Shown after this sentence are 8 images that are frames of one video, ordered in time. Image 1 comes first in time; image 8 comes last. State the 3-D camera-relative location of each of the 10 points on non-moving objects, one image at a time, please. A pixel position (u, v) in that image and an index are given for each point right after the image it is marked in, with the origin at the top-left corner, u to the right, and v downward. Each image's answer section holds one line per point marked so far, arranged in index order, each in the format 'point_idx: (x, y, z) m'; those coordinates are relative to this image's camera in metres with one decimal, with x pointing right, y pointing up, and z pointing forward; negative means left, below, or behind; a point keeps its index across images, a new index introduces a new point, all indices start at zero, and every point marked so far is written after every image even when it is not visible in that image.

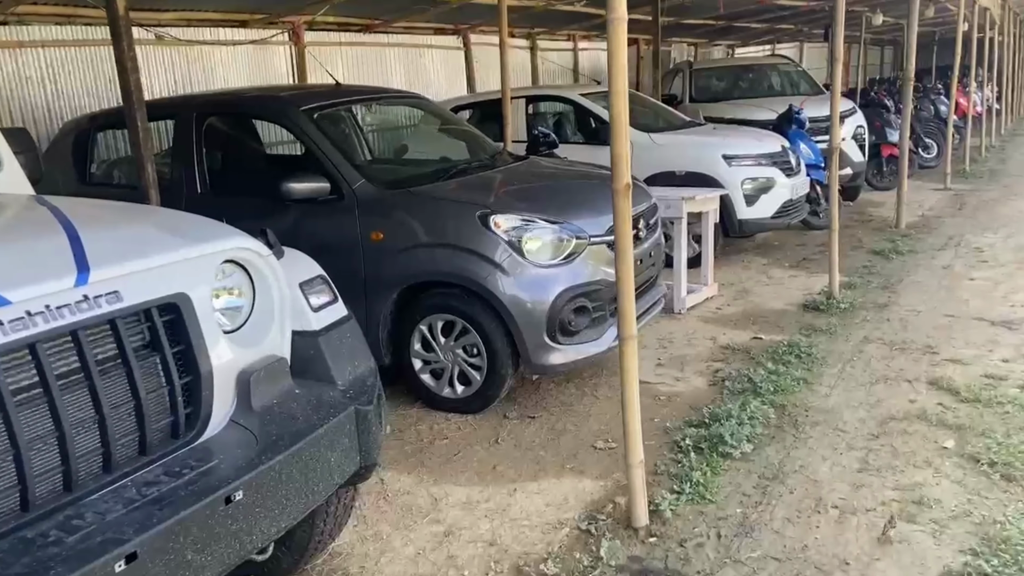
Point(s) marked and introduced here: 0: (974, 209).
0: (+6.3, +1.1, +9.8) m
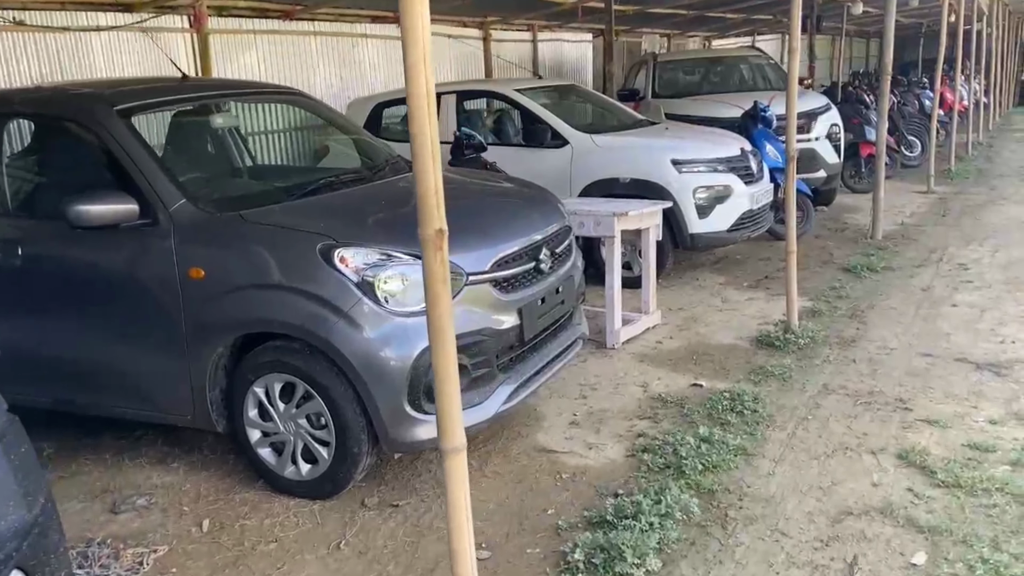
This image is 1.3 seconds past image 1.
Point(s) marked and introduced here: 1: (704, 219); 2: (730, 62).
0: (+5.6, +0.9, +9.0) m
1: (+1.7, +0.6, +6.3) m
2: (+3.4, +3.6, +11.5) m
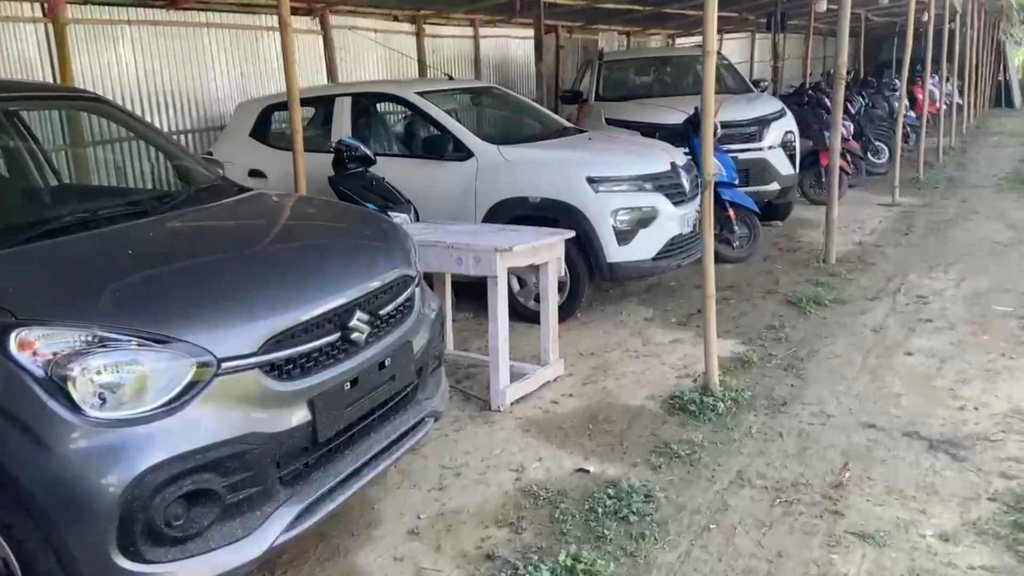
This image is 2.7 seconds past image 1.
0: (+4.7, +0.7, +8.3) m
1: (+0.9, +0.3, +5.4) m
2: (+2.5, +3.3, +10.7) m
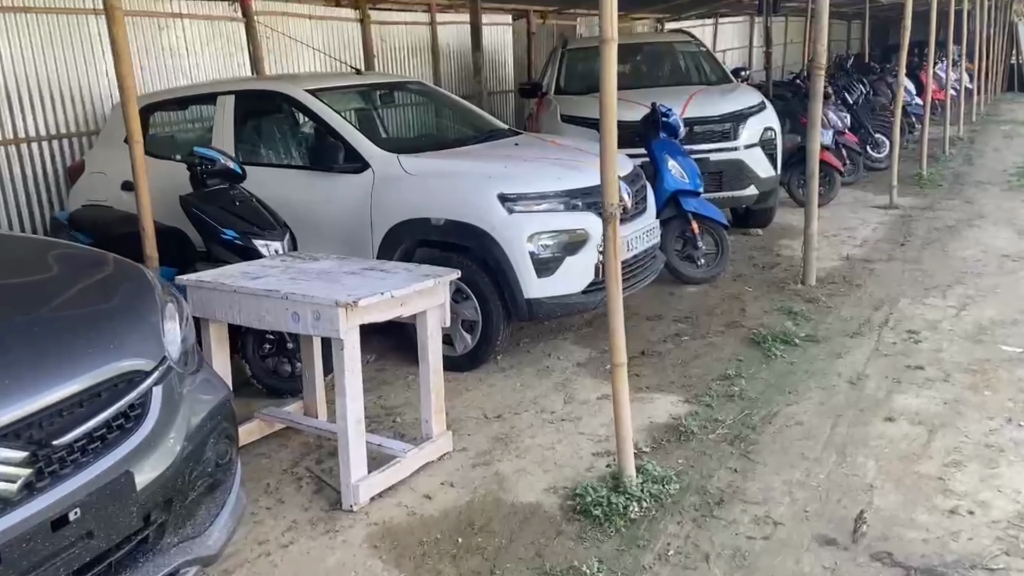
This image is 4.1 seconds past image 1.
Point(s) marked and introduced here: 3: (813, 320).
0: (+4.1, +0.5, +7.2) m
1: (+0.2, +0.1, +4.5) m
2: (+1.9, +3.2, +9.6) m
3: (+2.2, -0.2, +5.3) m
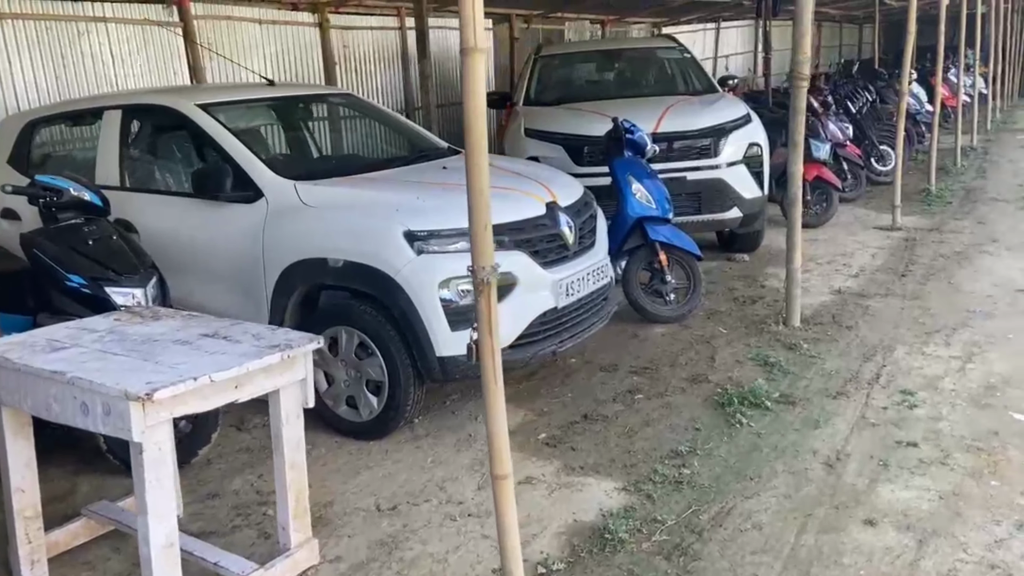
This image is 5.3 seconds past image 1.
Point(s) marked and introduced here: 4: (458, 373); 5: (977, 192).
0: (+3.7, +0.1, +6.4) m
1: (-0.2, -0.2, +3.7) m
2: (+1.6, +2.9, +8.9) m
3: (+1.7, -0.5, +4.5) m
4: (-0.3, -0.4, +3.7) m
5: (+6.7, +1.4, +10.4) m
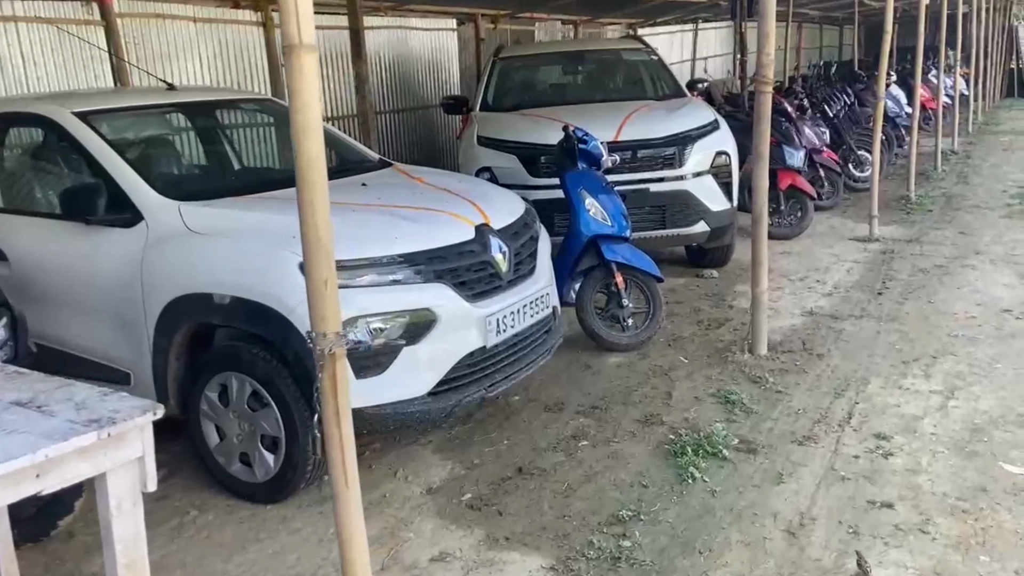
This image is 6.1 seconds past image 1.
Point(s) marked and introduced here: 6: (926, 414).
0: (+3.3, 0.0, +6.0) m
1: (-0.6, -0.4, +3.2) m
2: (+1.1, +2.7, +8.4) m
3: (+1.4, -0.7, +4.0) m
4: (-0.7, -0.6, +3.2) m
5: (+6.2, +1.2, +10.0) m
6: (+2.3, -0.7, +3.9) m
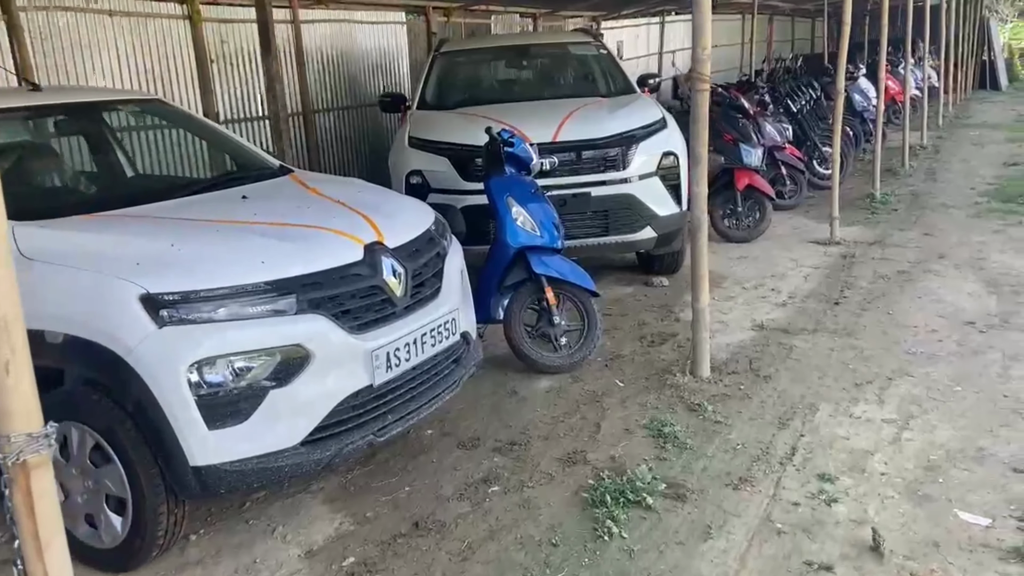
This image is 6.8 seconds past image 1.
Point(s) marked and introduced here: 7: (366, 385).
0: (+2.7, -0.1, +5.6) m
1: (-1.1, -0.5, +2.7) m
2: (+0.4, +2.6, +7.9) m
3: (+0.9, -0.8, +3.6) m
4: (-1.1, -0.8, +2.7) m
5: (+5.6, +1.2, +9.7) m
6: (+1.8, -0.8, +3.5) m
7: (-0.6, -0.4, +3.0) m
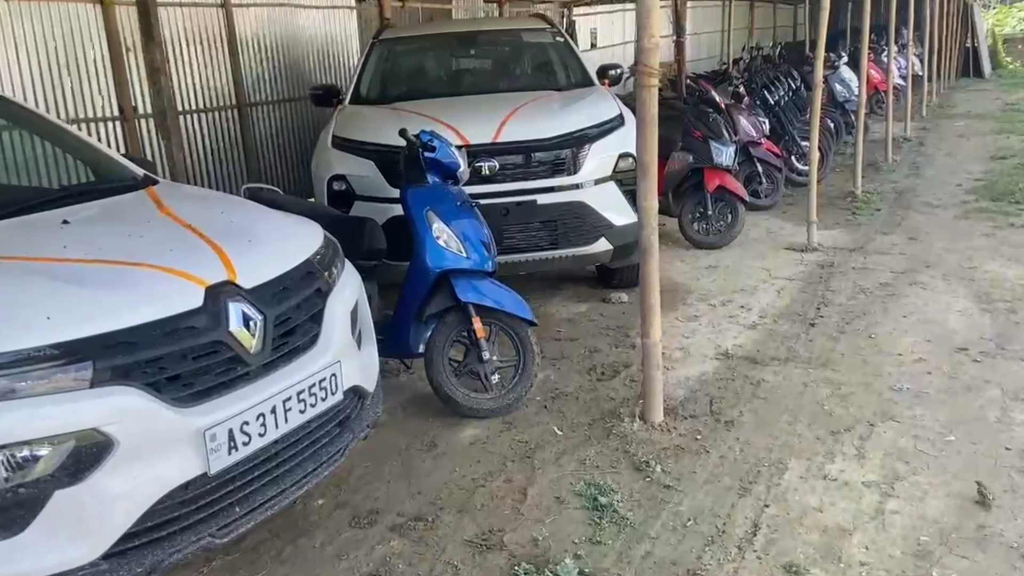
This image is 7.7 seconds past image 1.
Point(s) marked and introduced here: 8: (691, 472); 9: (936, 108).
0: (+2.3, -0.2, +5.0) m
1: (-1.5, -0.7, +2.0) m
2: (-0.1, +2.5, +7.2) m
3: (+0.5, -1.0, +2.9) m
4: (-1.5, -1.0, +2.1) m
5: (+5.0, +1.2, +9.1) m
6: (+1.4, -1.0, +2.9) m
7: (-1.0, -0.6, +2.3) m
8: (+0.8, -0.8, +3.3) m
9: (+9.6, +4.0, +16.2) m
